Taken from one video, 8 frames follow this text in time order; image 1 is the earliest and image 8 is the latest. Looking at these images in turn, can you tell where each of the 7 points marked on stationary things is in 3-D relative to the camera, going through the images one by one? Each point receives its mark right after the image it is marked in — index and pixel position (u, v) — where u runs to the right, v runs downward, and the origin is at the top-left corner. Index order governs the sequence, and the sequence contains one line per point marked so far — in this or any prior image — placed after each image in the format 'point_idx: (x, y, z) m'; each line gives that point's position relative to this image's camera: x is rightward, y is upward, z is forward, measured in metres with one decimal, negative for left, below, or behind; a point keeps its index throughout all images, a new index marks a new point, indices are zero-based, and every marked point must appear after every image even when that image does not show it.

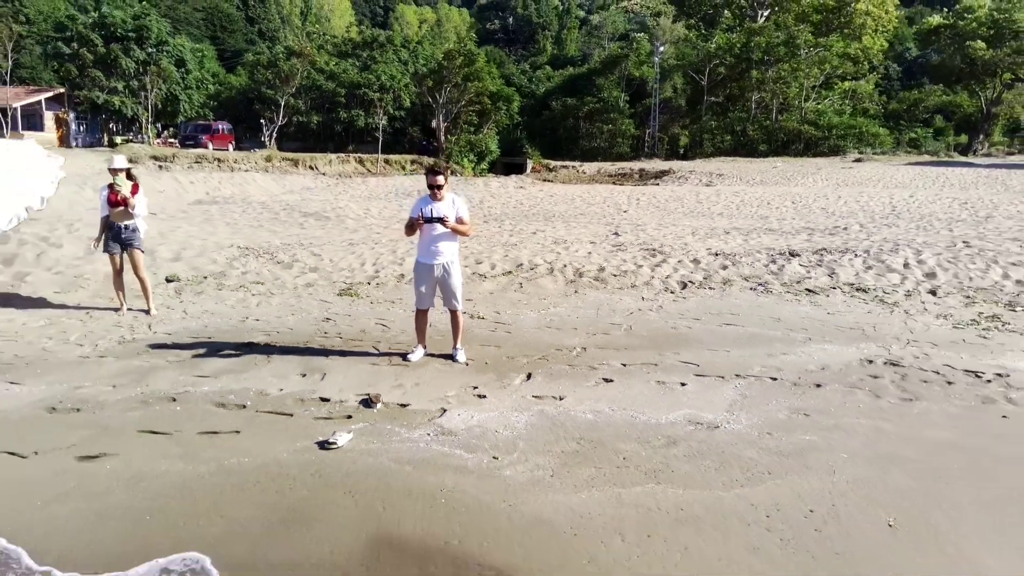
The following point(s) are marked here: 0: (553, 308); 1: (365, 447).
0: (+0.2, -0.1, +5.0) m
1: (-0.5, -0.5, +3.1) m
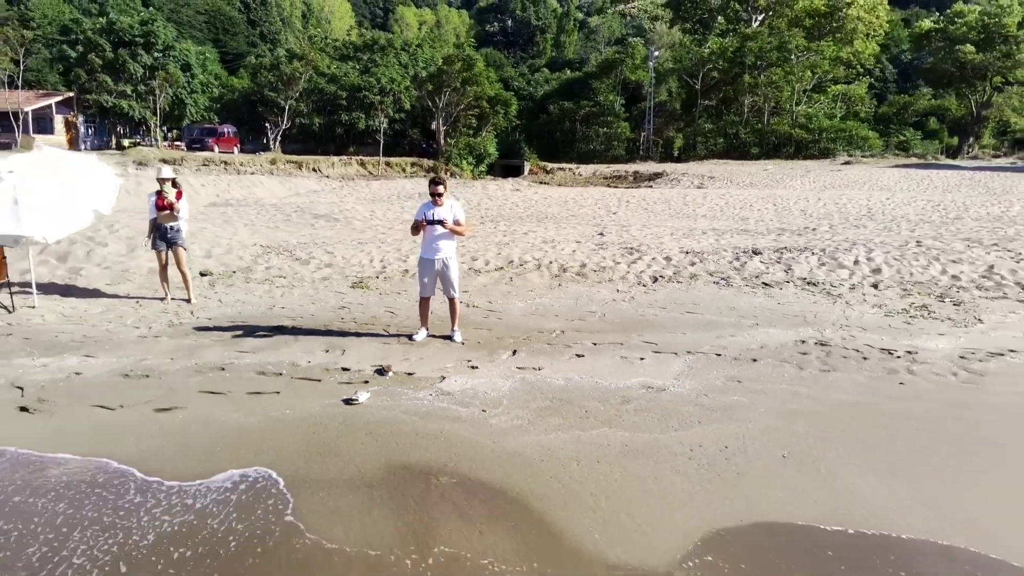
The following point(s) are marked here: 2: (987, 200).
0: (+0.2, -0.1, +5.8) m
1: (-0.6, -0.5, +3.8) m
2: (+9.1, +1.7, +16.4) m
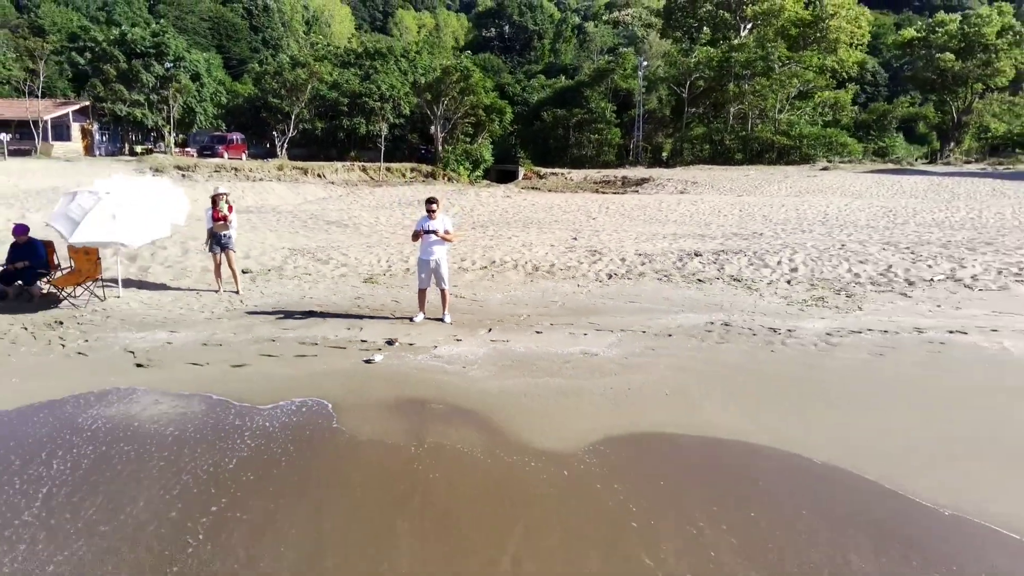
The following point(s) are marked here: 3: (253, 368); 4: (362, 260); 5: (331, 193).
0: (0.0, 0.0, +7.2) m
1: (-0.7, -0.5, +5.3) m
2: (+8.9, +1.7, +17.9) m
3: (-1.6, -0.5, +5.3) m
4: (-1.5, +0.3, +8.4) m
5: (-4.1, +2.1, +19.3) m
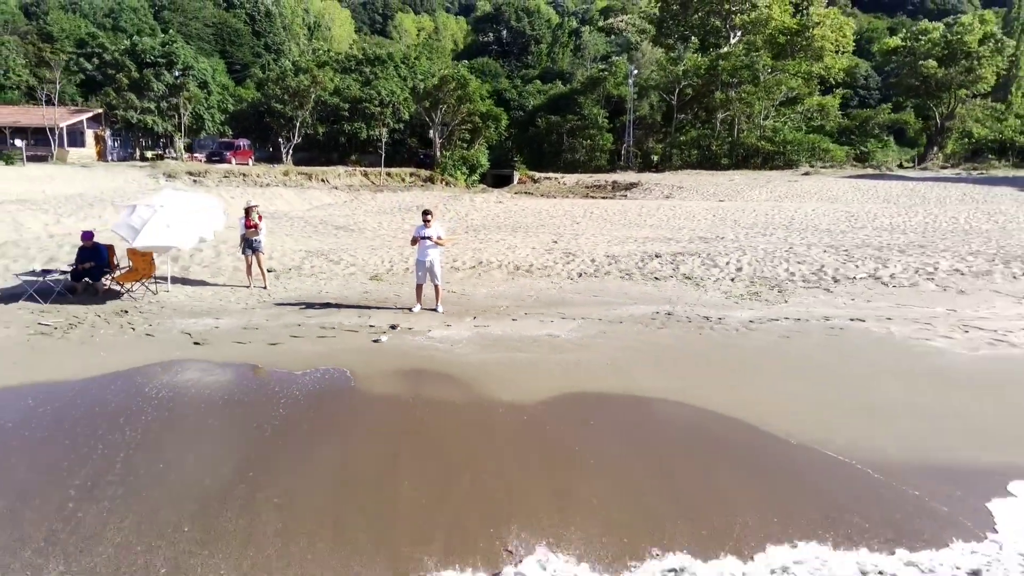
0: (-0.2, 0.0, +8.6) m
1: (-0.9, -0.4, +6.6) m
2: (+8.7, +1.7, +19.2) m
3: (-1.7, -0.4, +6.6) m
4: (-1.6, +0.3, +9.7) m
5: (-4.2, +2.1, +20.7) m
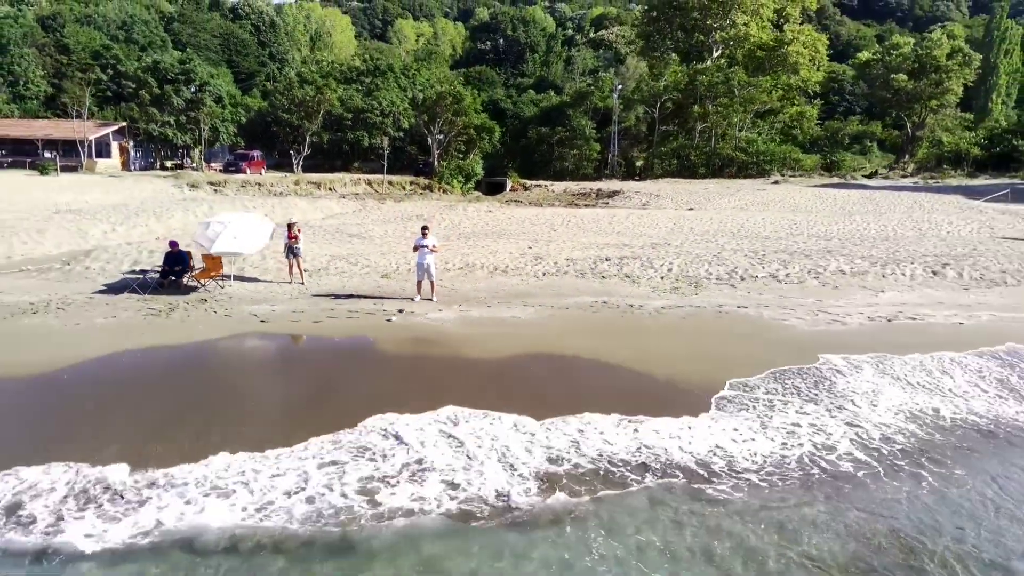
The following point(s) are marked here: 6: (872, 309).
0: (-0.4, +0.1, +11.2) m
1: (-1.2, -0.4, +9.2) m
2: (+8.4, +1.7, +21.9) m
3: (-2.0, -0.4, +9.3) m
4: (-1.9, +0.4, +12.3) m
5: (-4.5, +2.2, +23.3) m
6: (+4.2, -0.2, +10.1) m
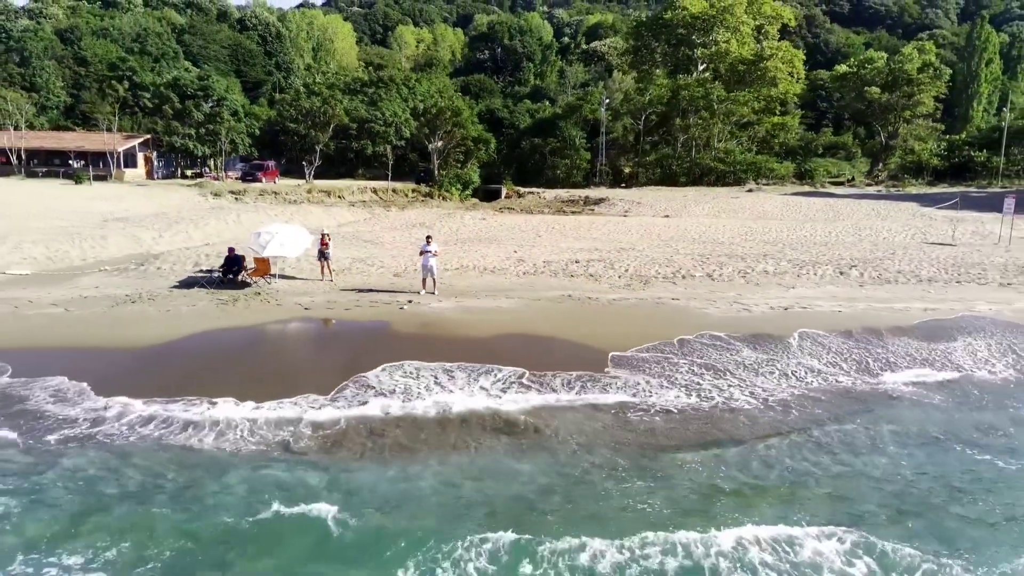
0: (-0.7, +0.1, +14.0) m
1: (-1.4, -0.3, +12.1) m
2: (+8.2, +1.8, +24.7) m
3: (-2.2, -0.3, +12.1) m
4: (-2.1, +0.4, +15.1) m
5: (-4.8, +2.2, +26.1) m
6: (+4.0, -0.2, +12.9) m
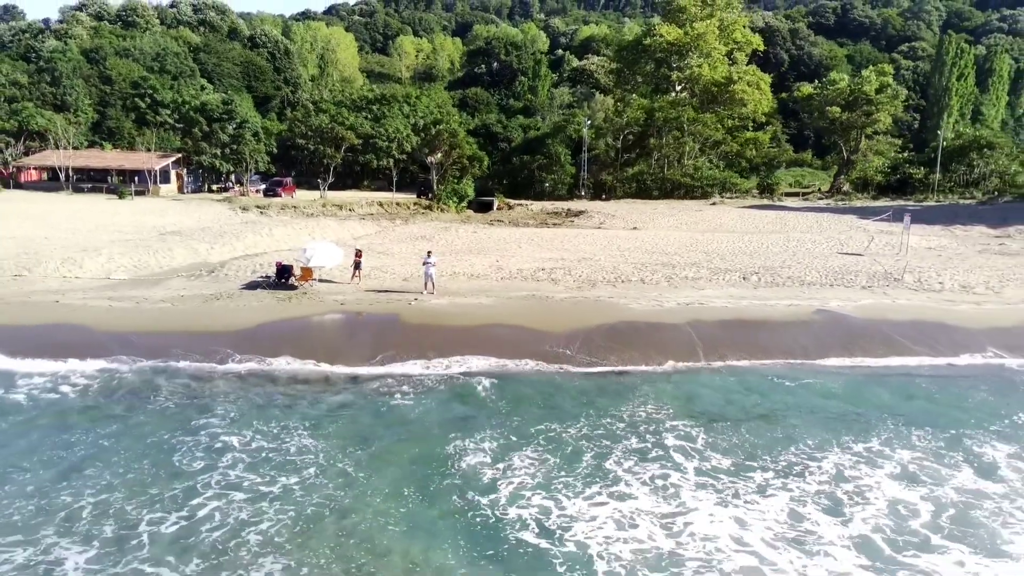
0: (-1.1, +0.1, +18.7) m
1: (-1.8, -0.3, +16.7) m
2: (+7.7, +1.7, +29.4) m
3: (-2.7, -0.3, +16.7) m
4: (-2.6, +0.4, +19.8) m
5: (-5.2, +2.1, +30.8) m
6: (+3.5, -0.2, +17.6) m
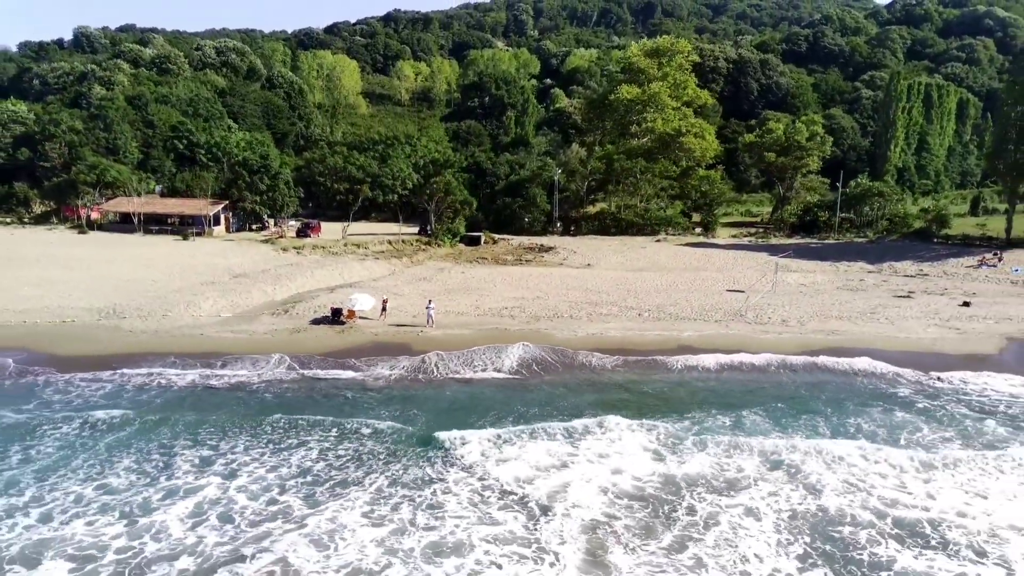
0: (-2.0, -1.0, +28.5) m
1: (-2.8, -1.5, +26.6) m
2: (+6.8, +0.5, +39.3) m
3: (-3.6, -1.5, +26.6) m
4: (-3.5, -0.8, +29.6) m
5: (-6.2, +0.9, +40.6) m
6: (+2.6, -1.3, +27.4) m
